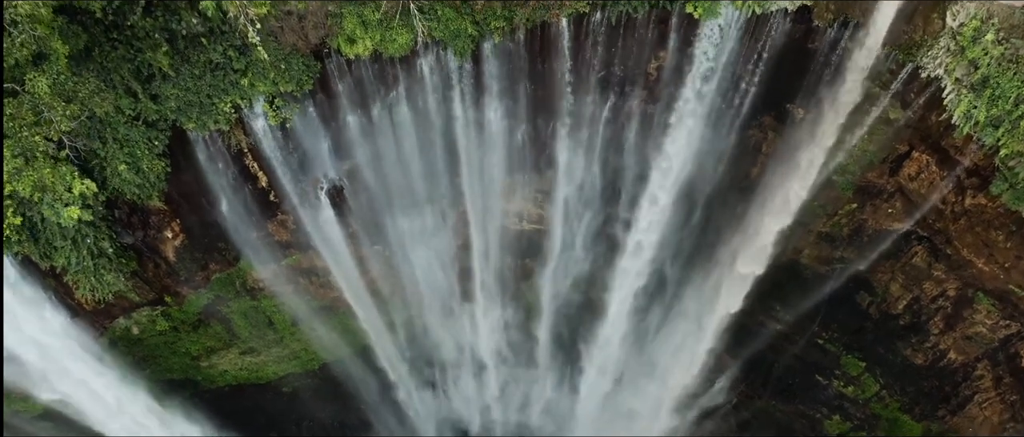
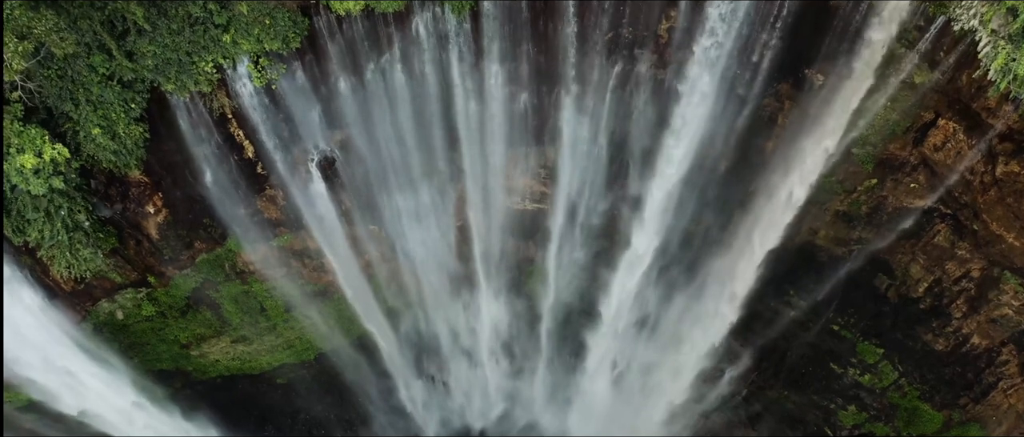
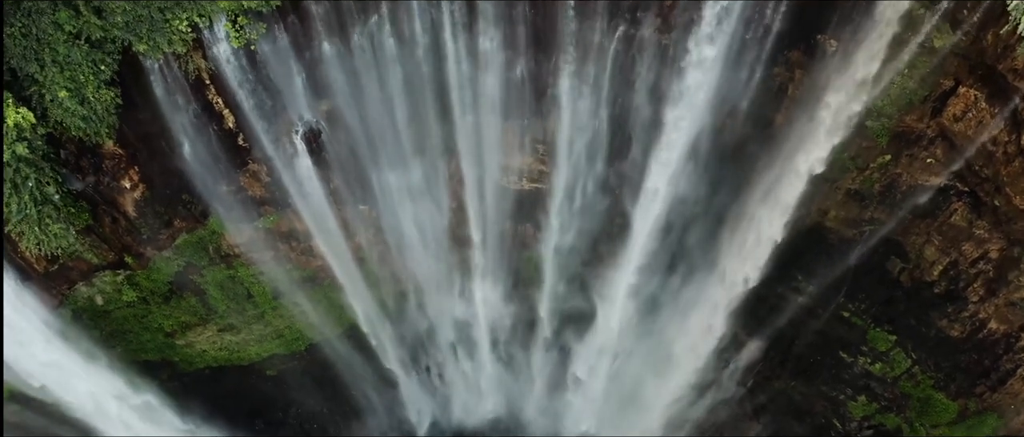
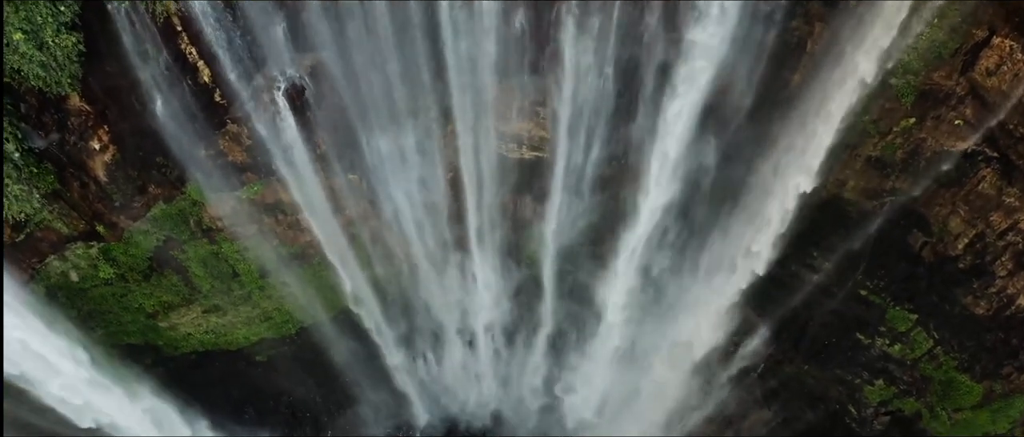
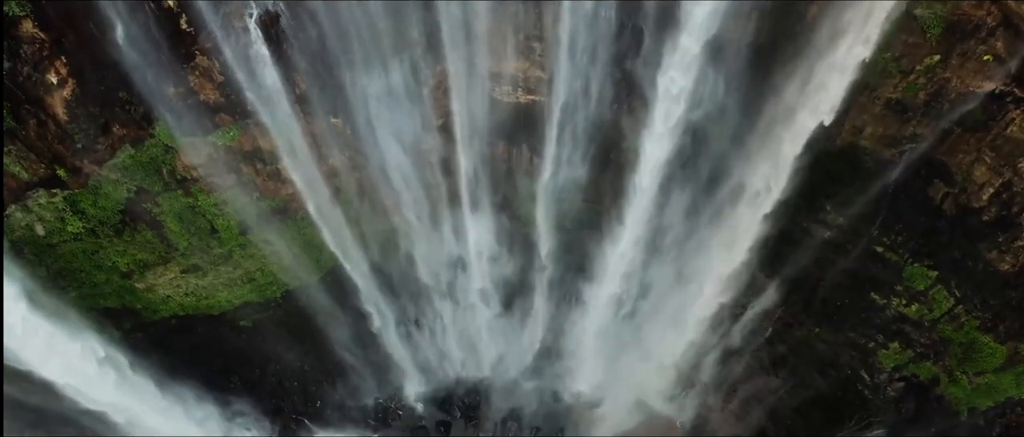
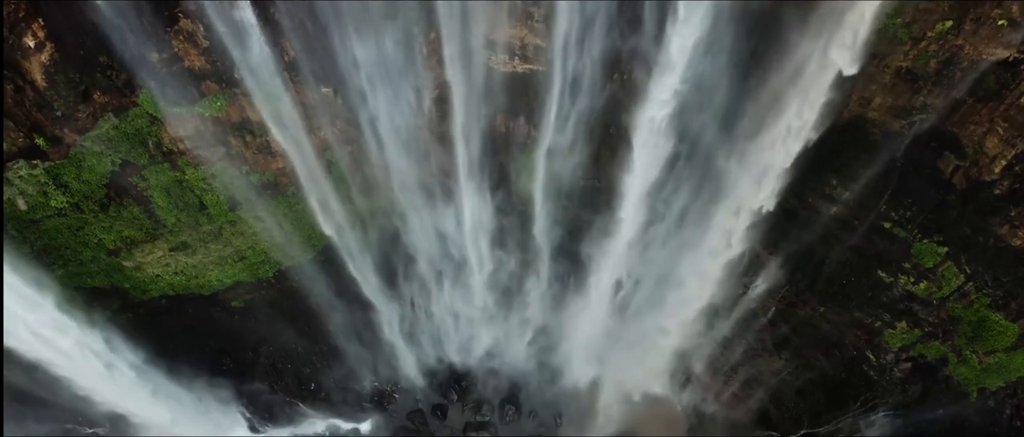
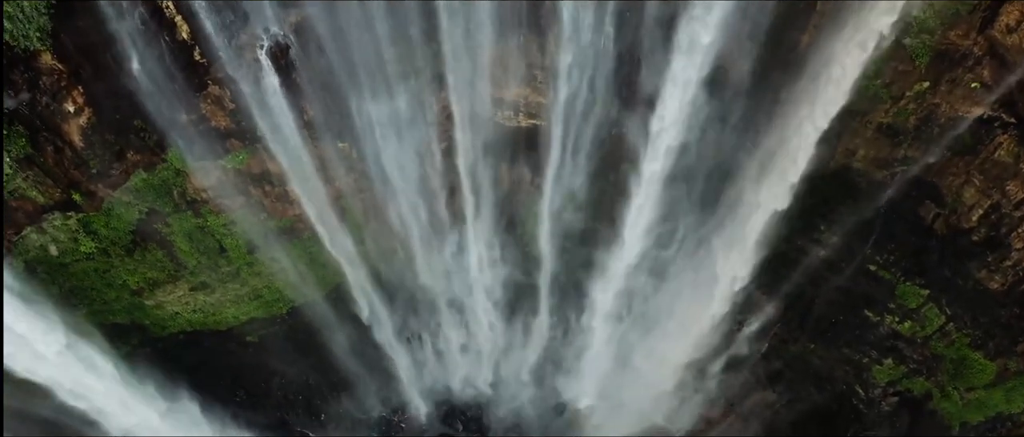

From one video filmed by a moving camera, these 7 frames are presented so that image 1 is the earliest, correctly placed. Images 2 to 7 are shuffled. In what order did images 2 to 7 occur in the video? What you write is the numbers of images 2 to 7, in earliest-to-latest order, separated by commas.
2, 3, 4, 7, 5, 6
